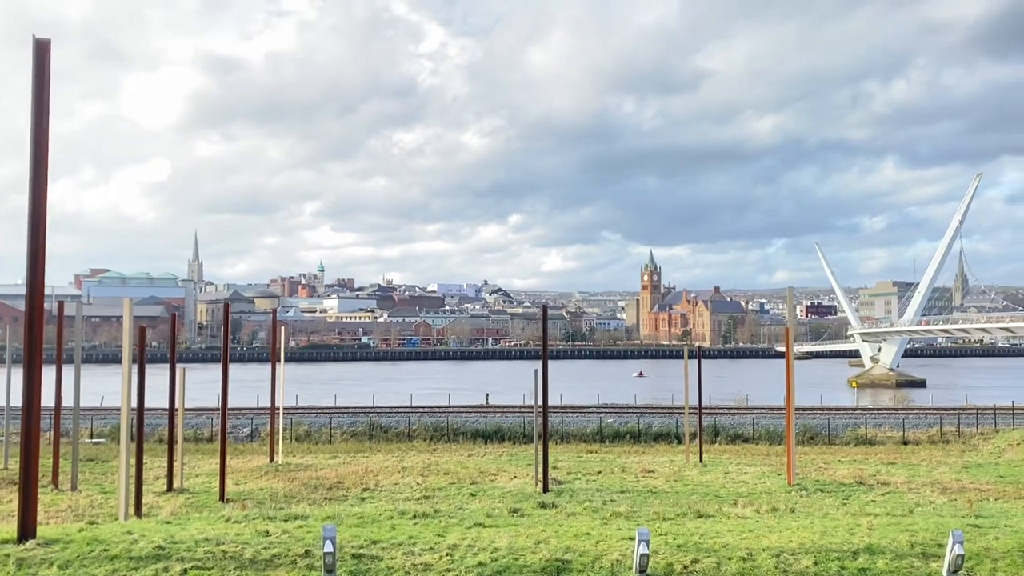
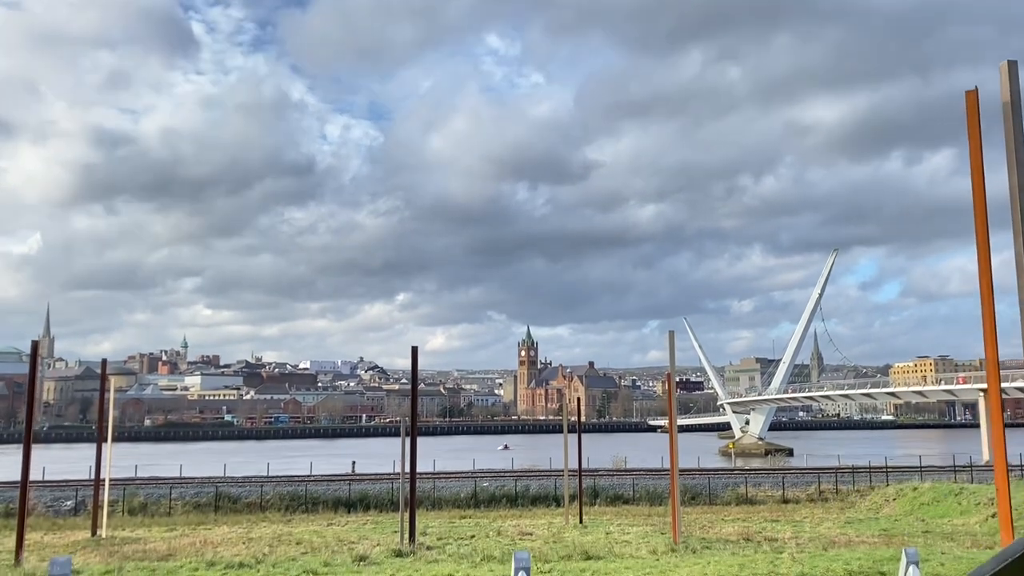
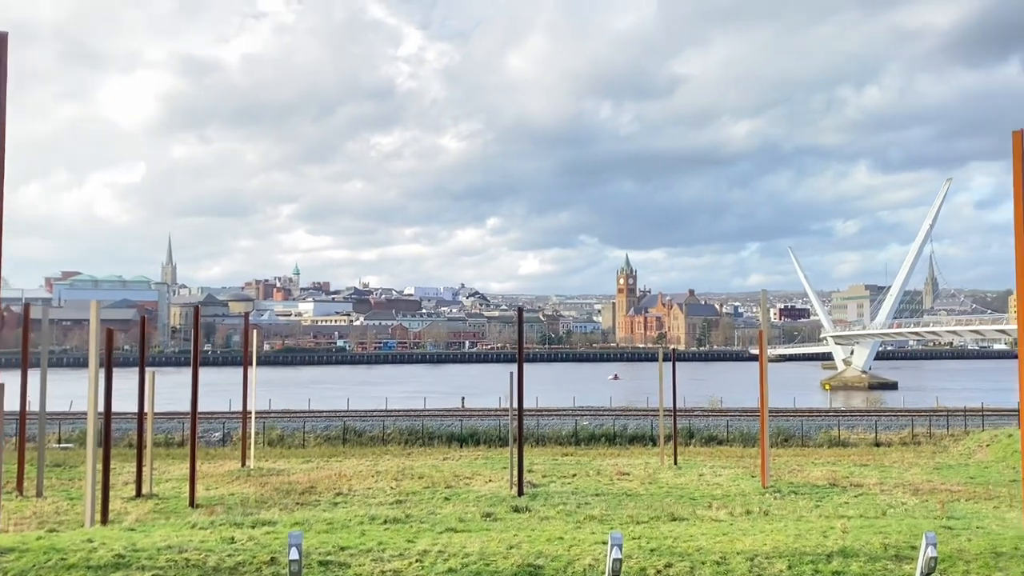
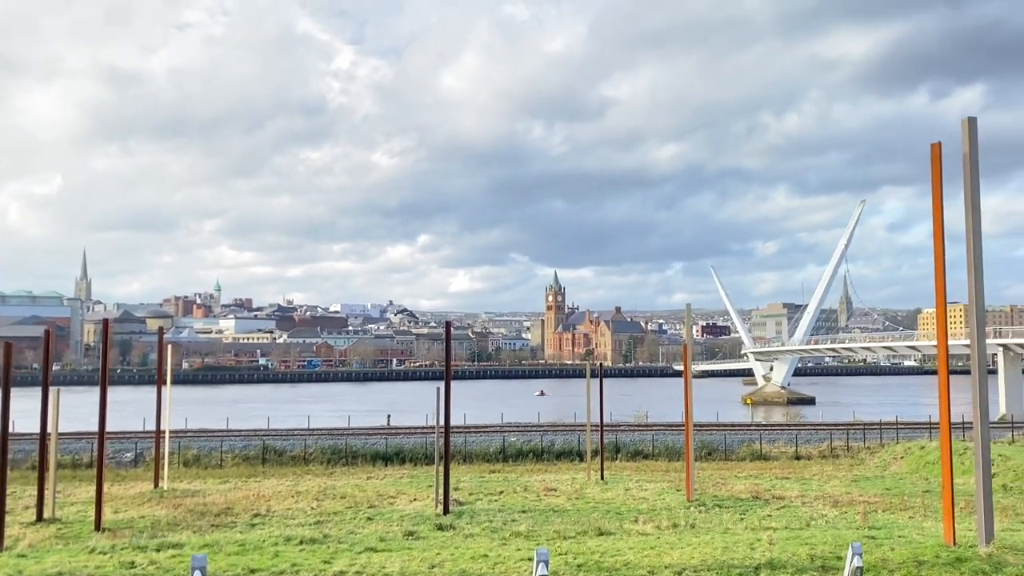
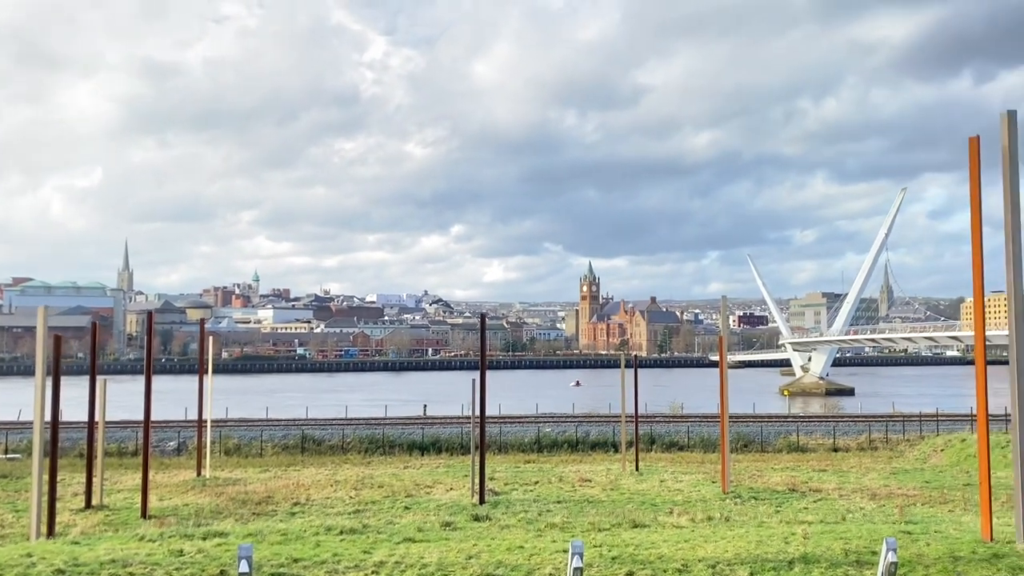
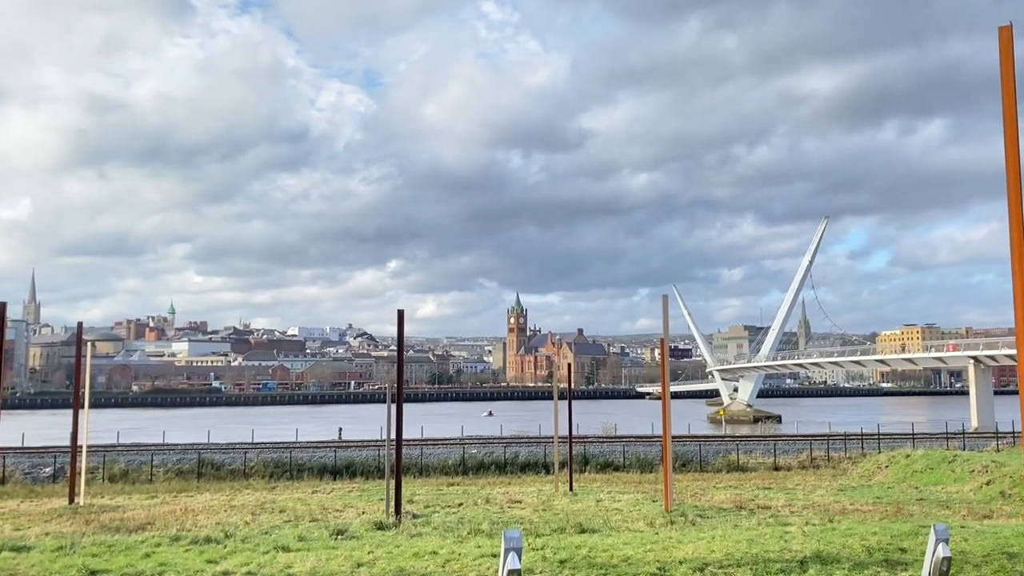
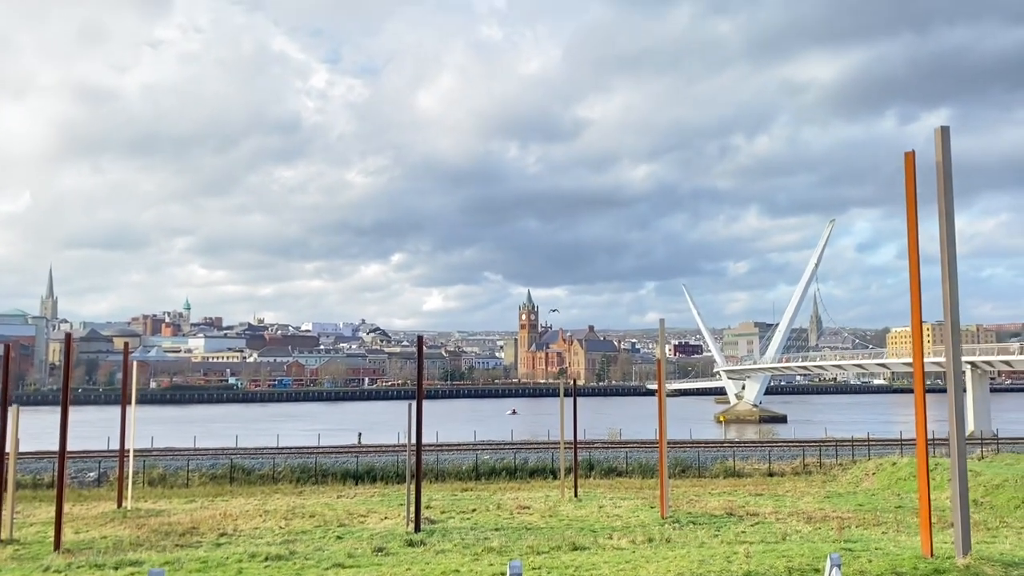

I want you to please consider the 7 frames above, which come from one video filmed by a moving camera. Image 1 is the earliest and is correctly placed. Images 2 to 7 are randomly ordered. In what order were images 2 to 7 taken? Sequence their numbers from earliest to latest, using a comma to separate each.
3, 5, 4, 7, 2, 6
